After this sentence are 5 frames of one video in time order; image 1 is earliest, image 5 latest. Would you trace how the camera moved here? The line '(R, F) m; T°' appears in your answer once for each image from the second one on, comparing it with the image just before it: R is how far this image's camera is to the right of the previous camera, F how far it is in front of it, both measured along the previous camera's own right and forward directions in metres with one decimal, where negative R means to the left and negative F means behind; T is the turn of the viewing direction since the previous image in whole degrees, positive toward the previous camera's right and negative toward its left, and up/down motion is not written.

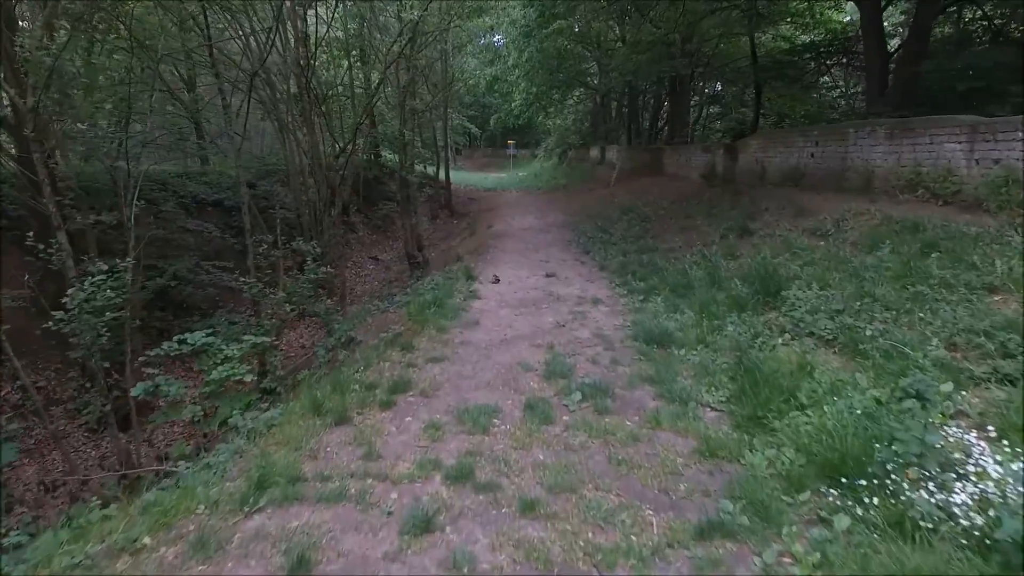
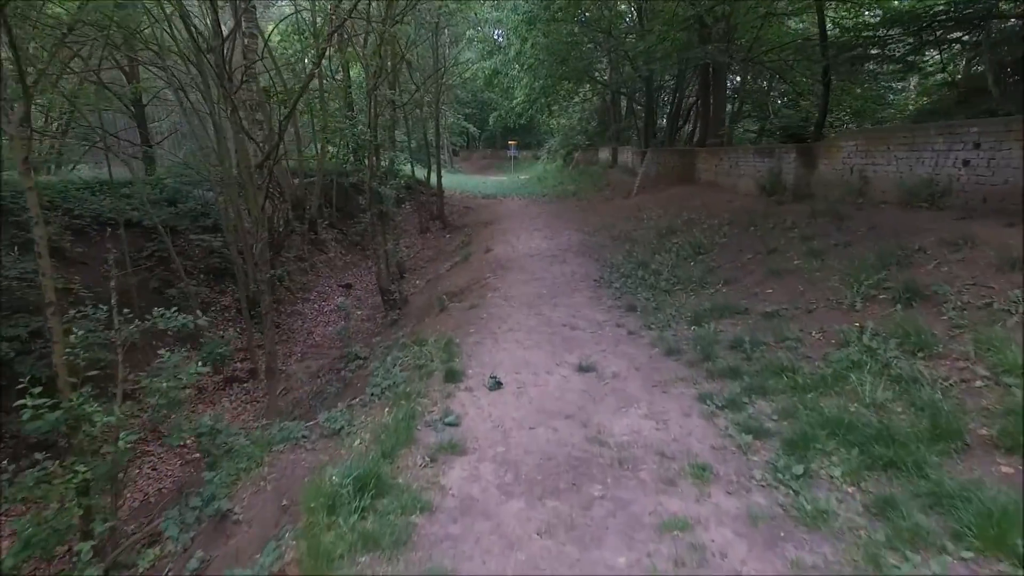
(-0.1, +3.4) m; 0°
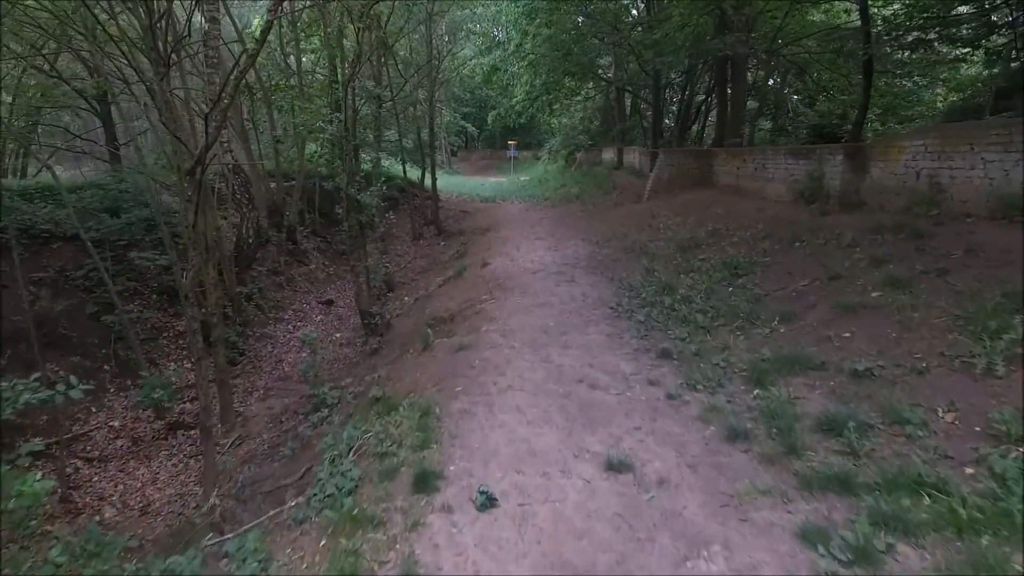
(0.0, +1.5) m; 0°
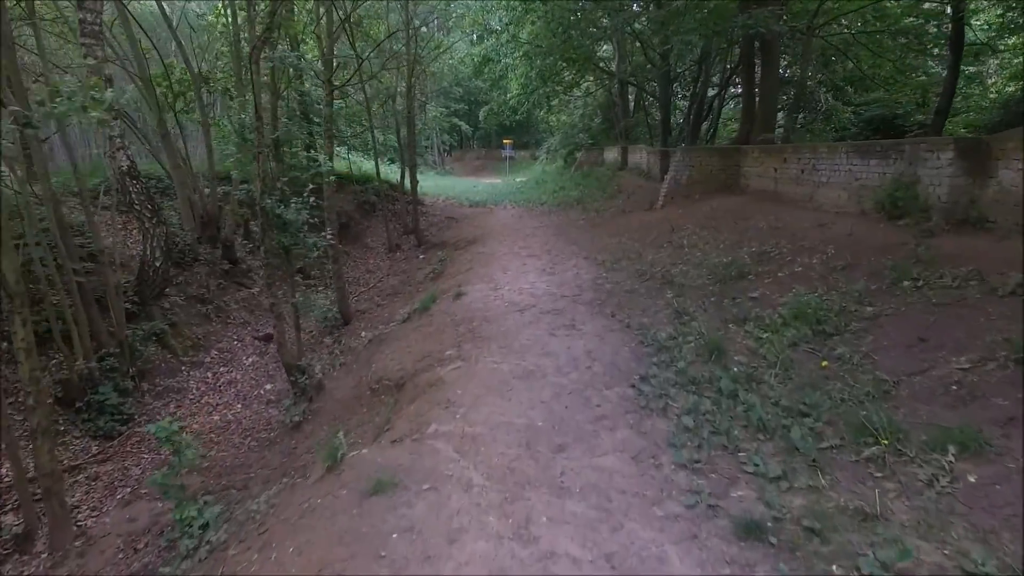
(+0.3, +2.6) m; 0°
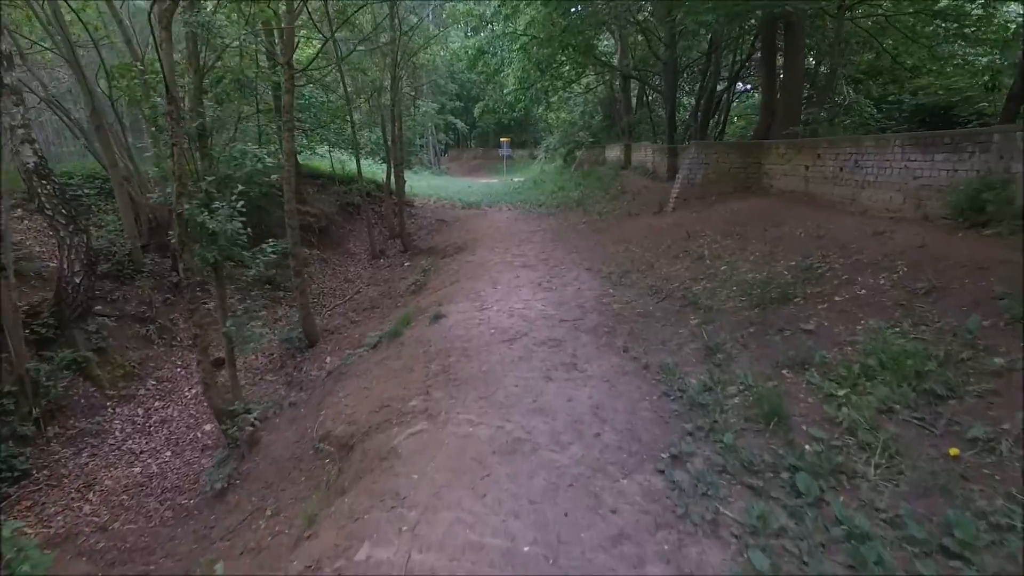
(+0.1, +1.5) m; 0°
